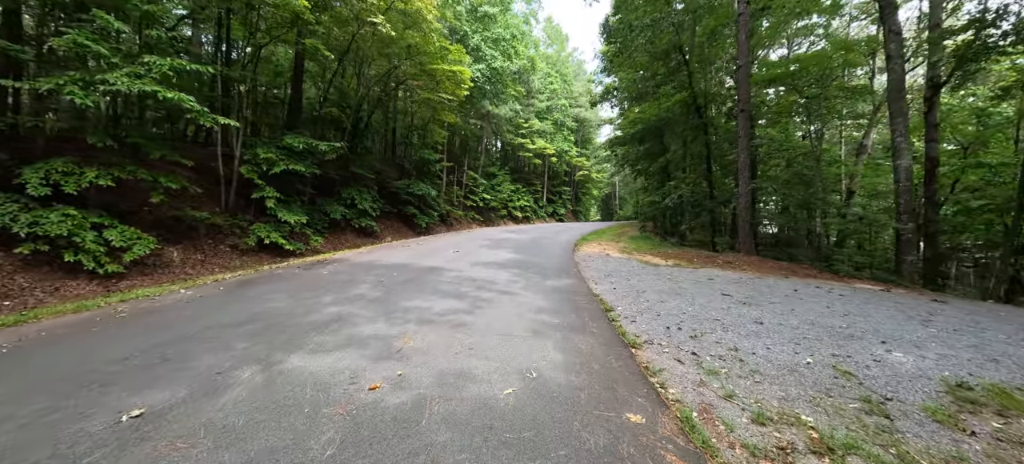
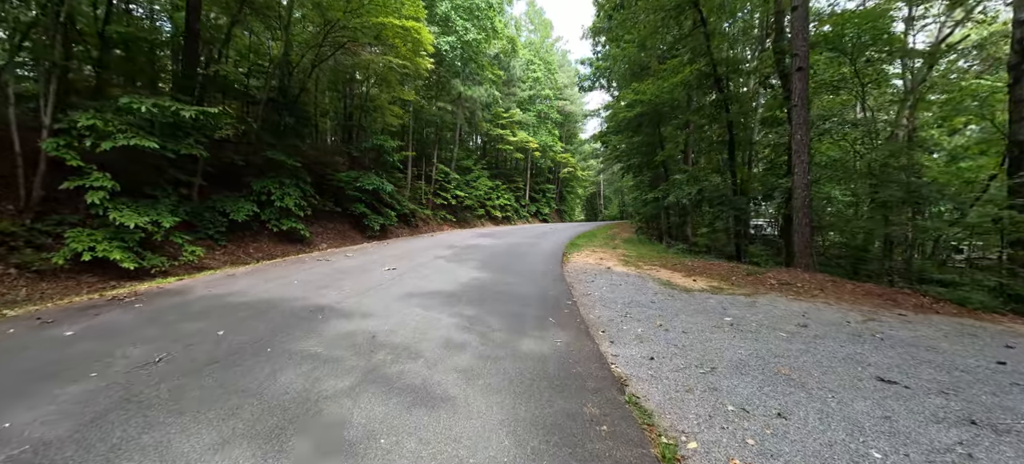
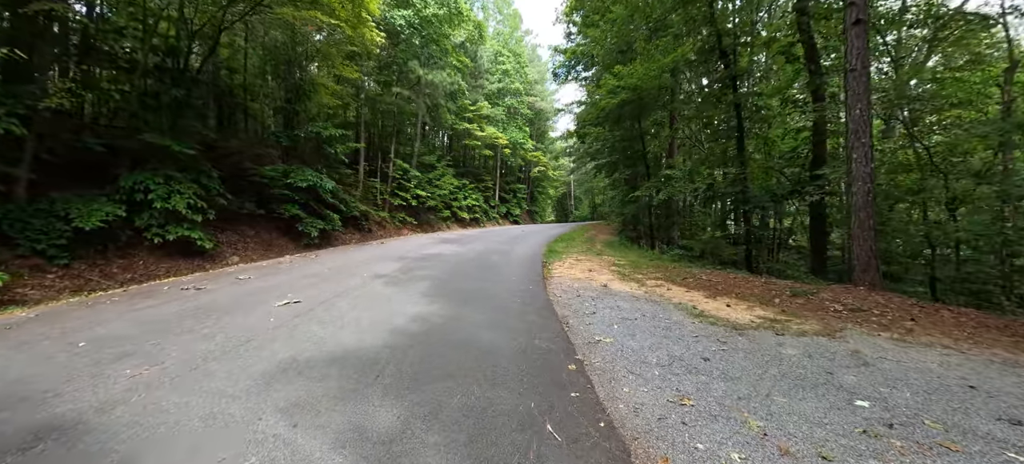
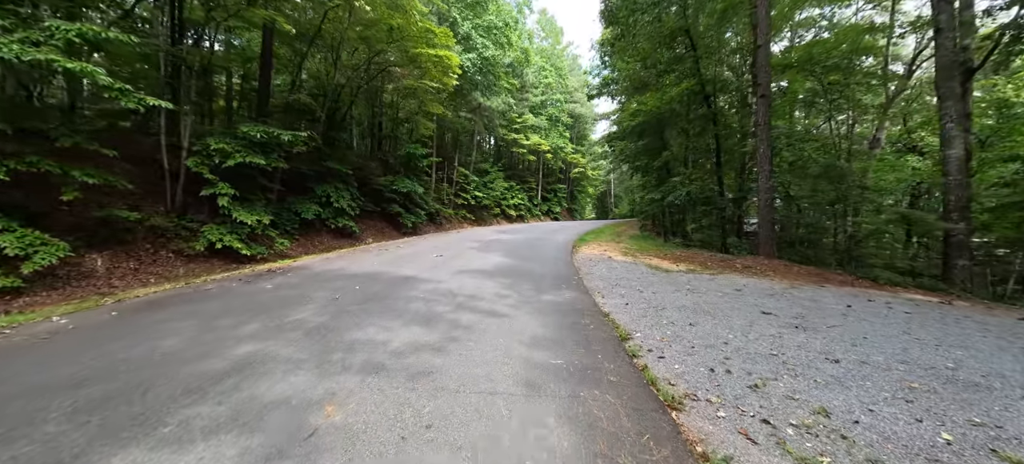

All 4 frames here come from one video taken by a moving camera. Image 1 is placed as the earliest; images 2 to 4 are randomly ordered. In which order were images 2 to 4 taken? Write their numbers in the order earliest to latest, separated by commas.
4, 2, 3
